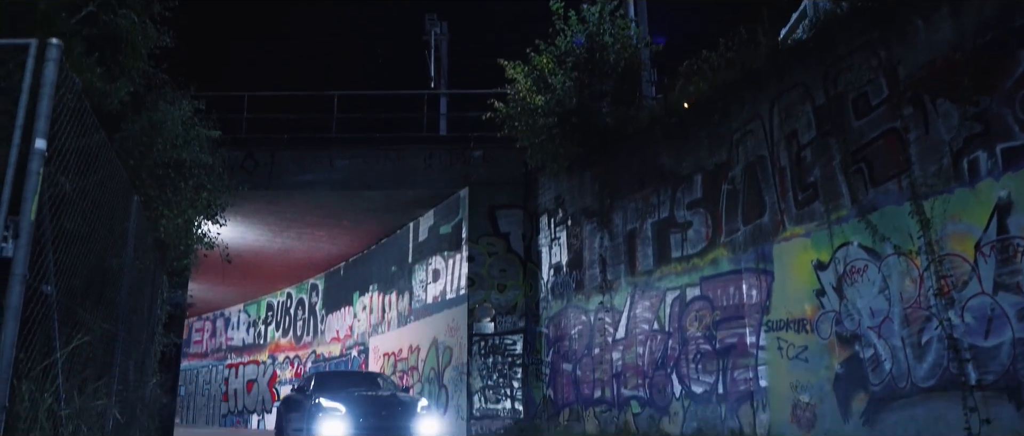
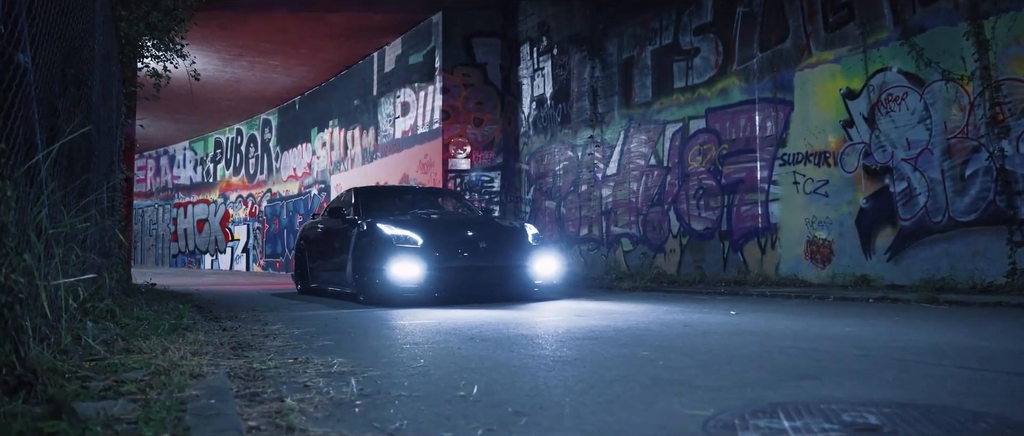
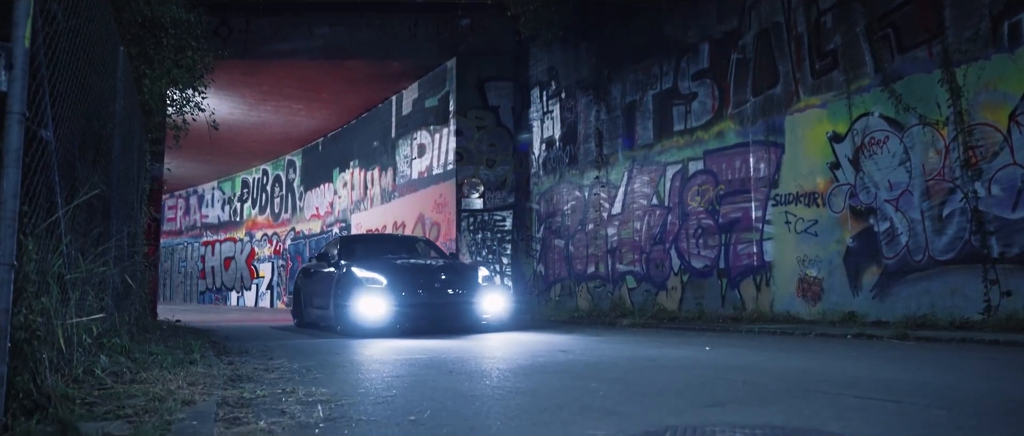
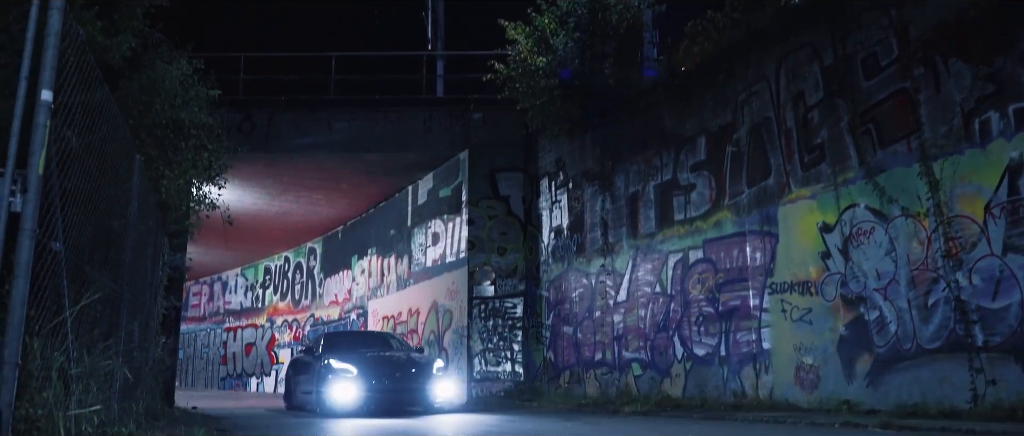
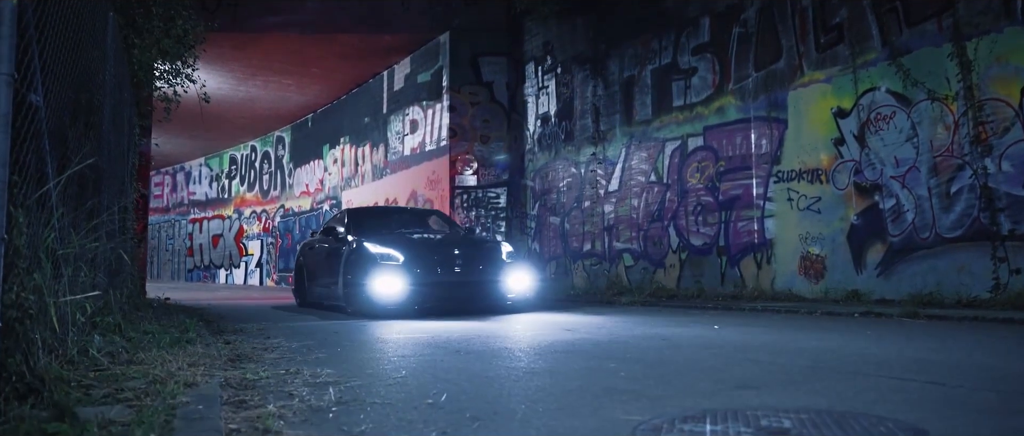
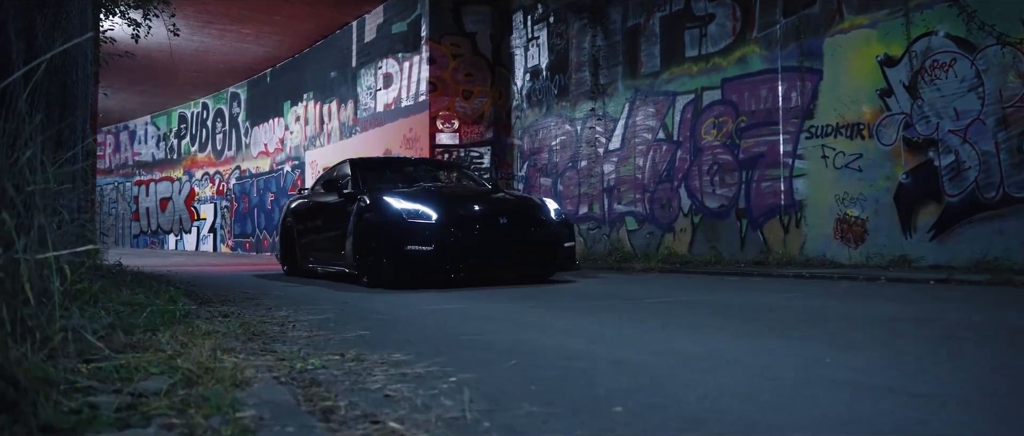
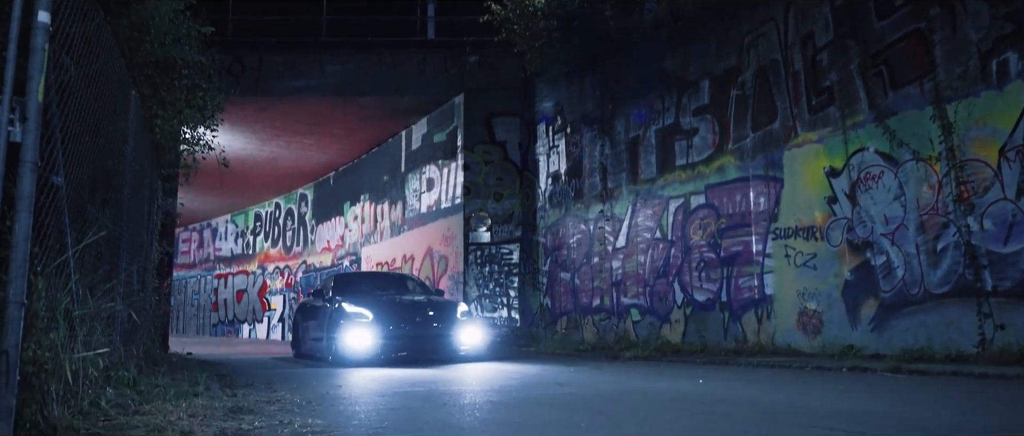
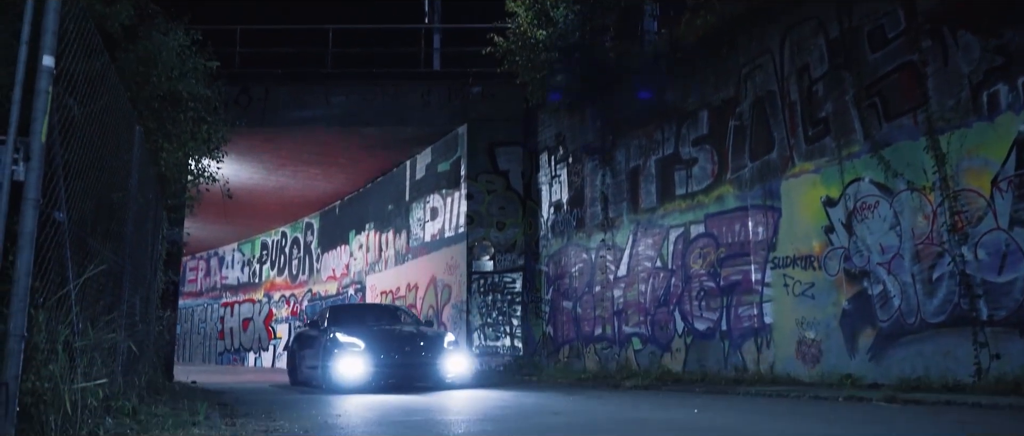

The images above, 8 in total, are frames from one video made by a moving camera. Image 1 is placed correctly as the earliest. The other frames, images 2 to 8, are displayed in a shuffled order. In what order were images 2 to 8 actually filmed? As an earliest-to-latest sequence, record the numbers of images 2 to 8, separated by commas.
4, 8, 7, 3, 5, 2, 6
